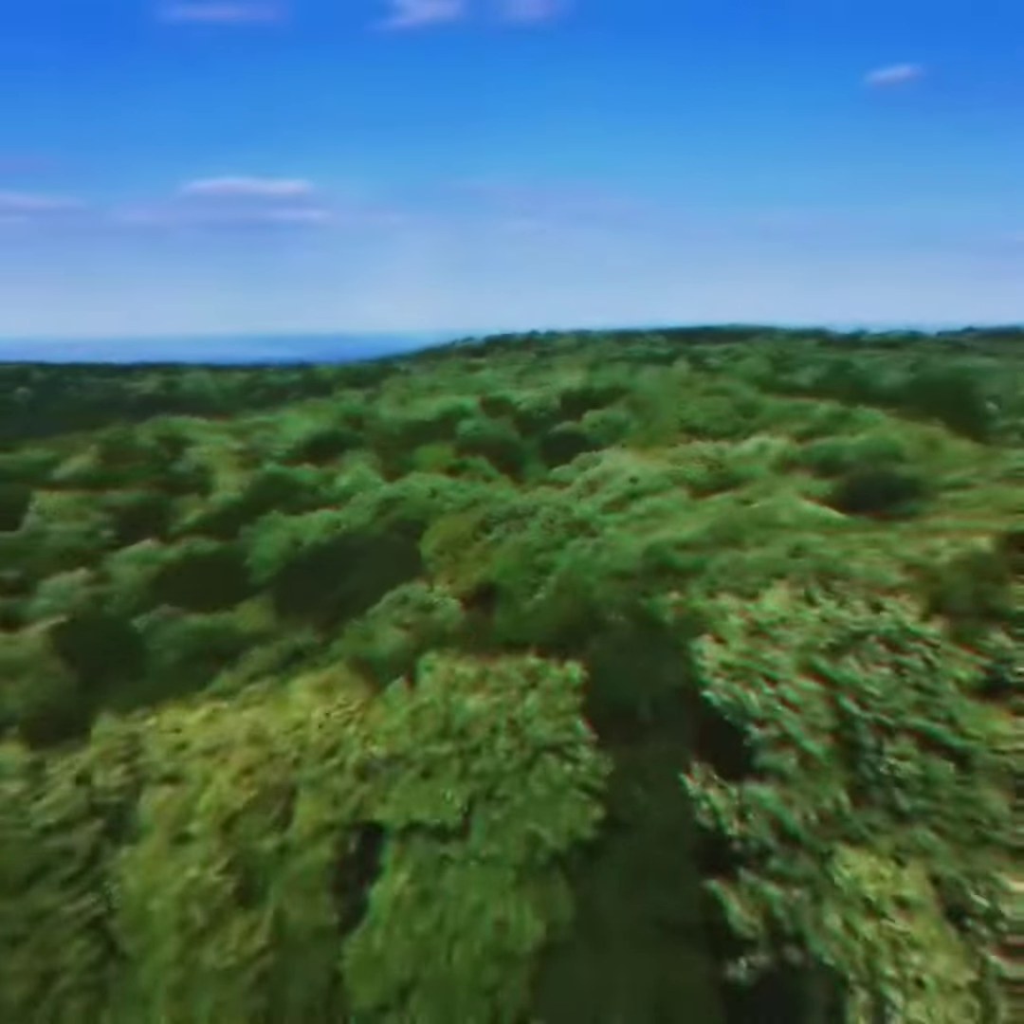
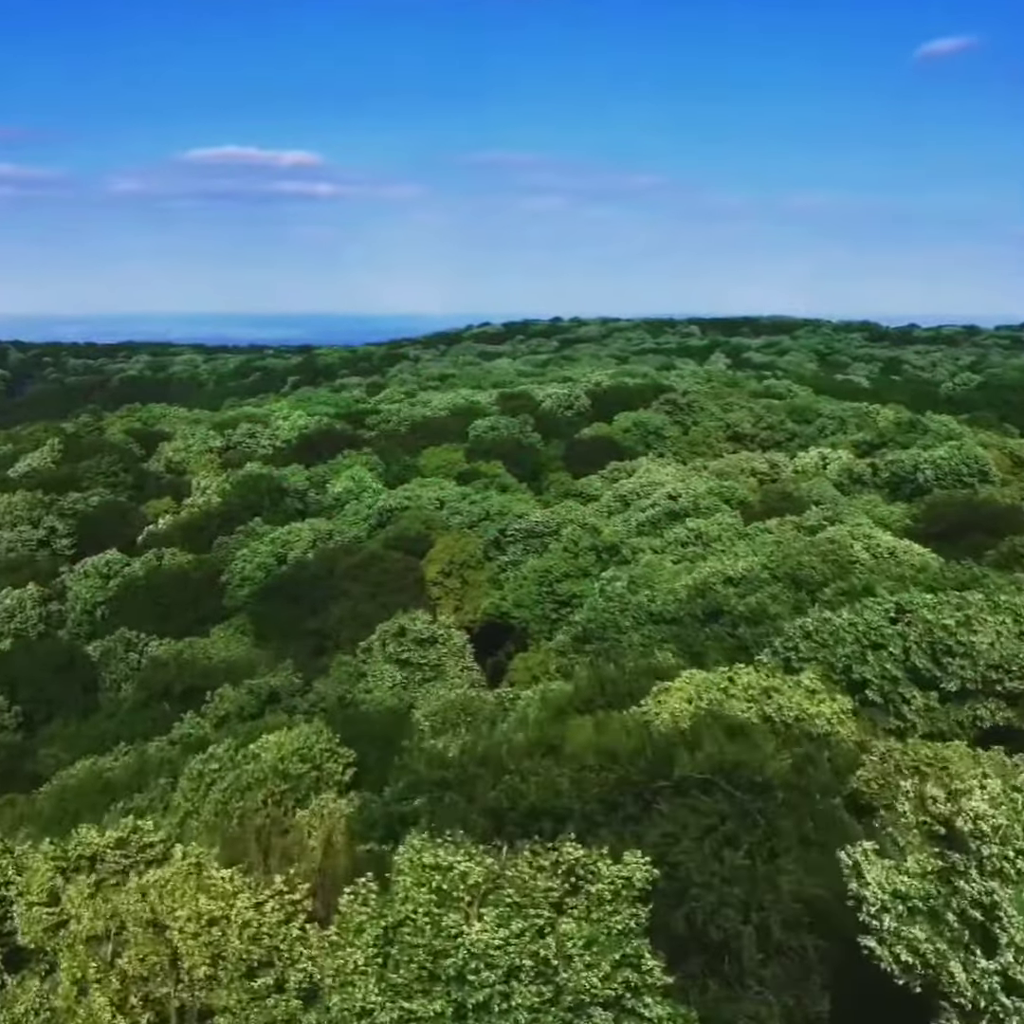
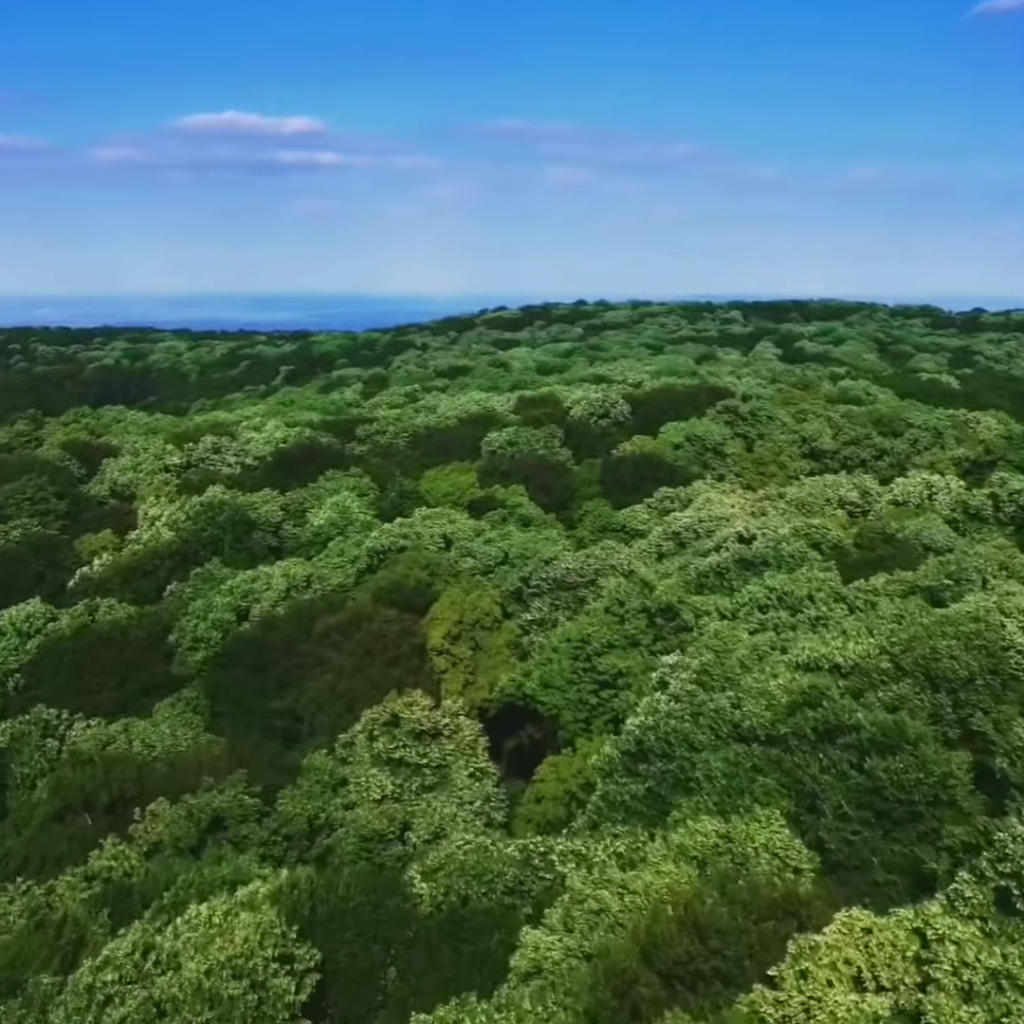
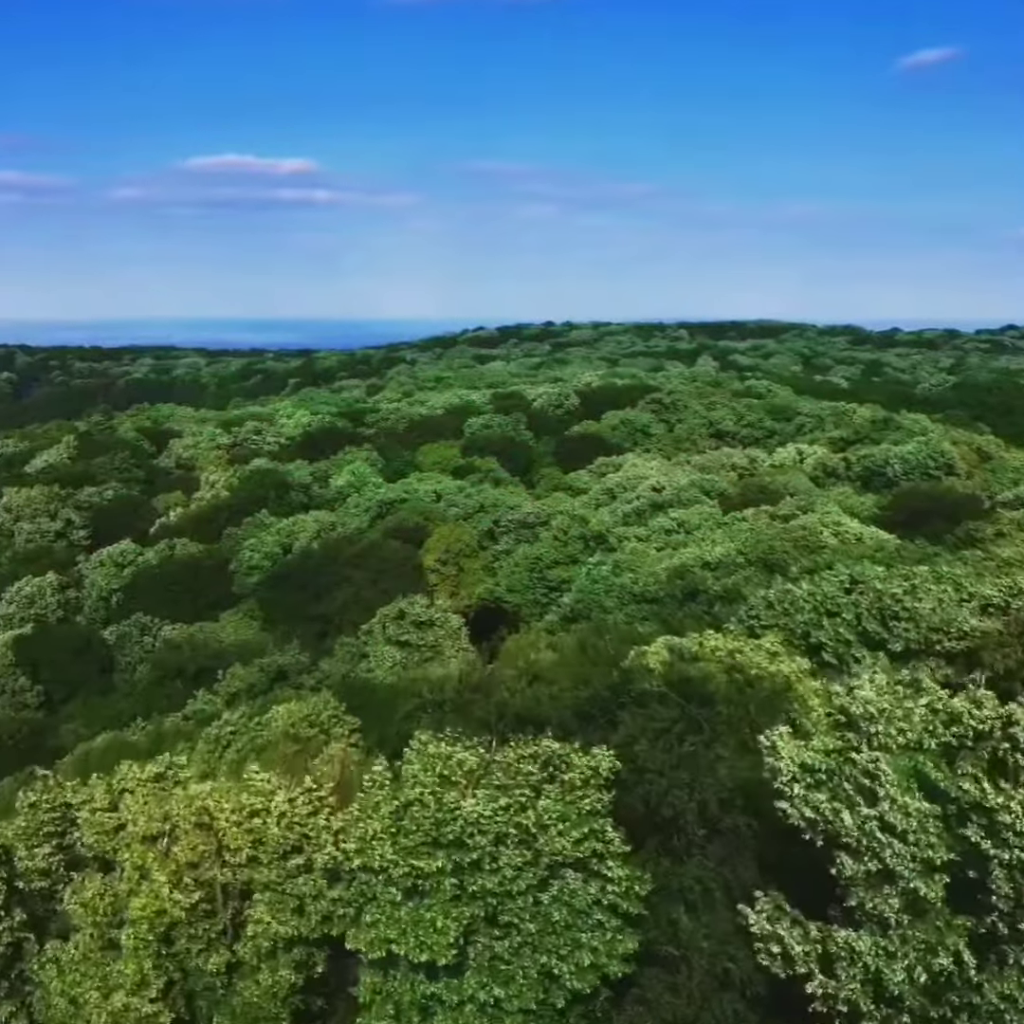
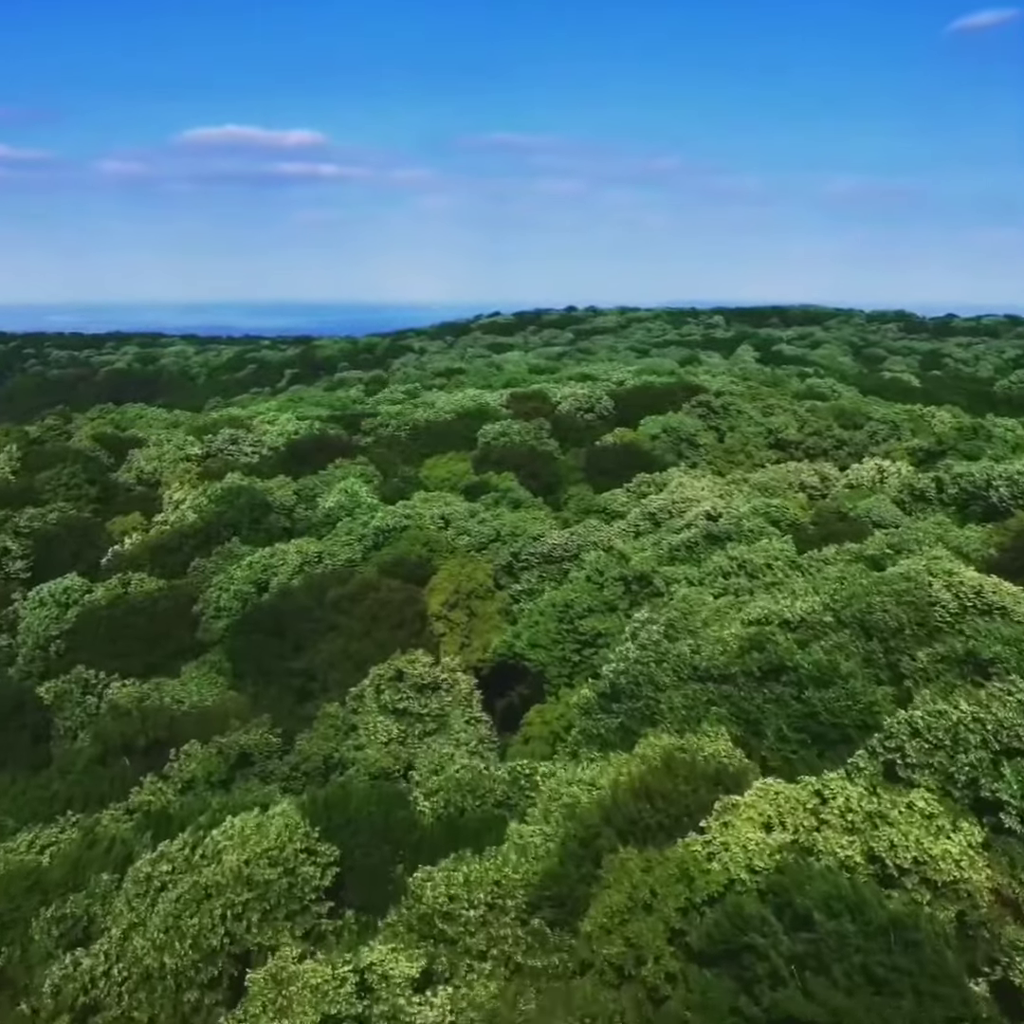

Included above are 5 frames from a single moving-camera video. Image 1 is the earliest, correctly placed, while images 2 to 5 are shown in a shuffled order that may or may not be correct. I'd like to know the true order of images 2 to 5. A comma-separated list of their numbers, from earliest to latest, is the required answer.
4, 2, 5, 3
